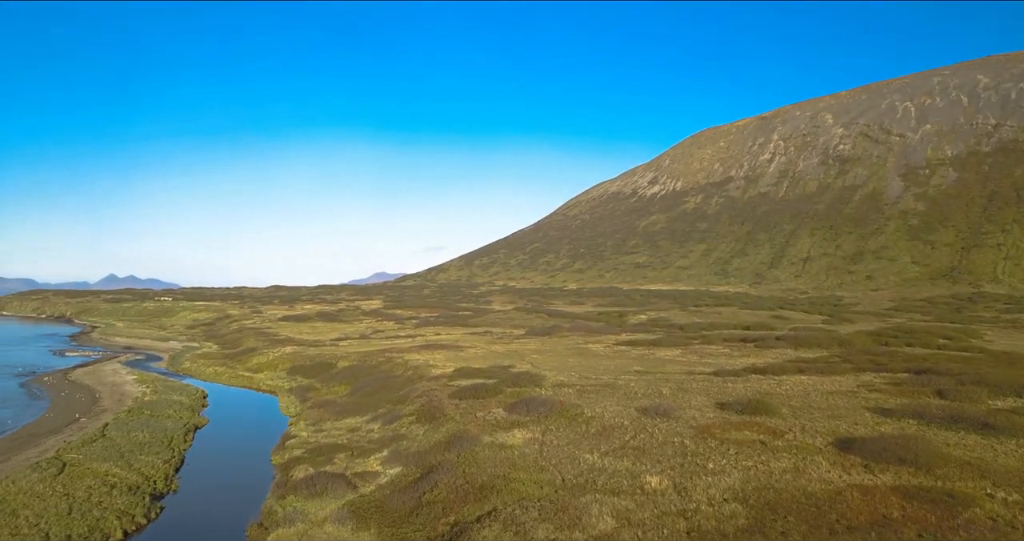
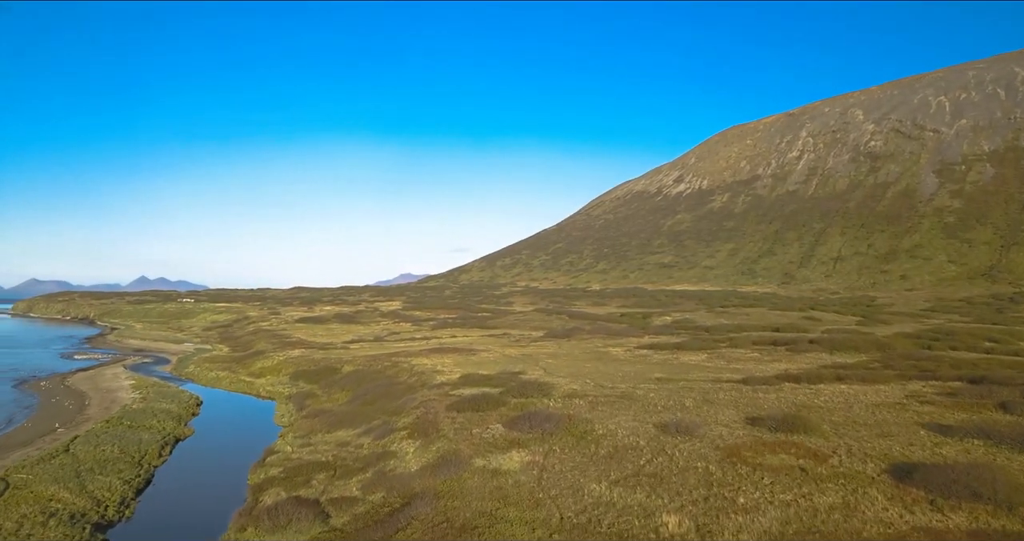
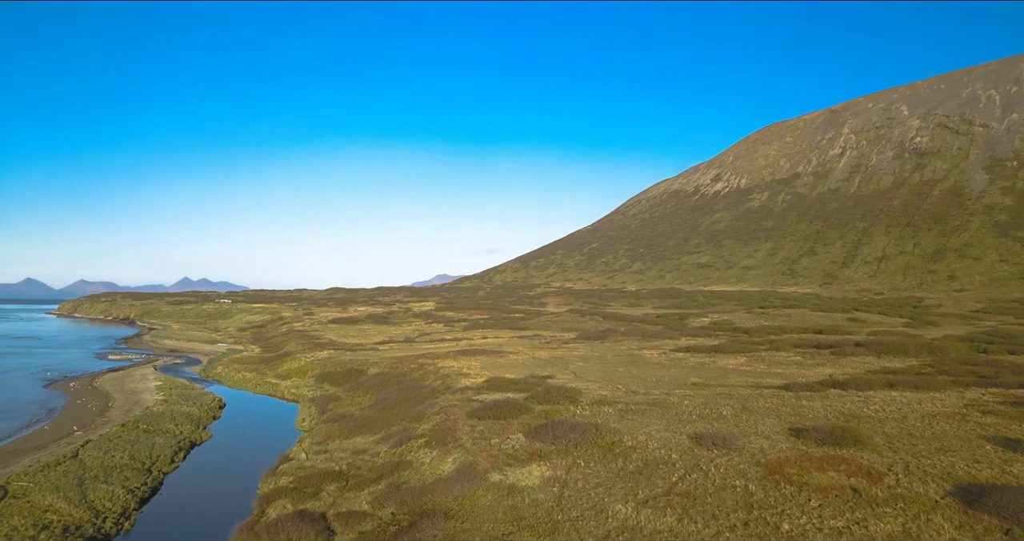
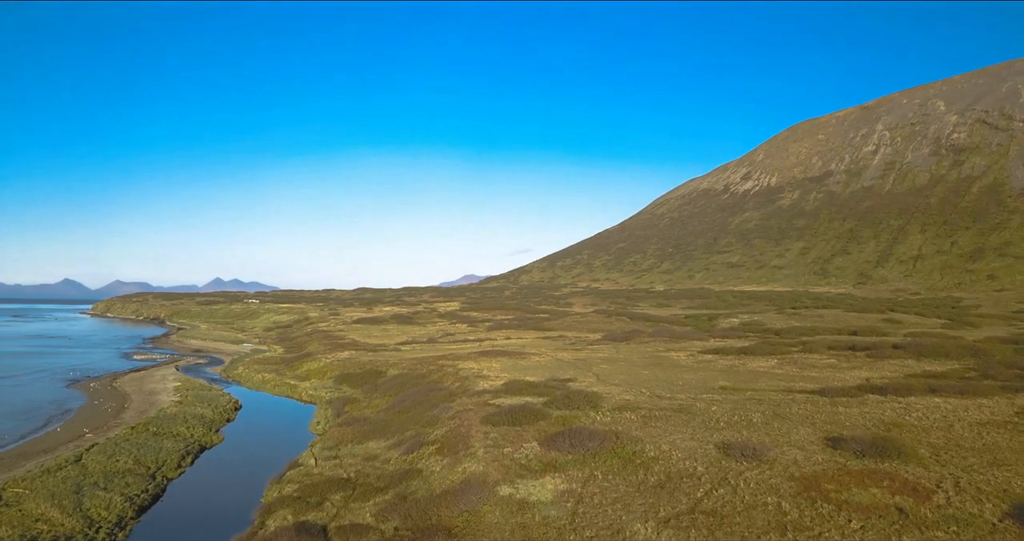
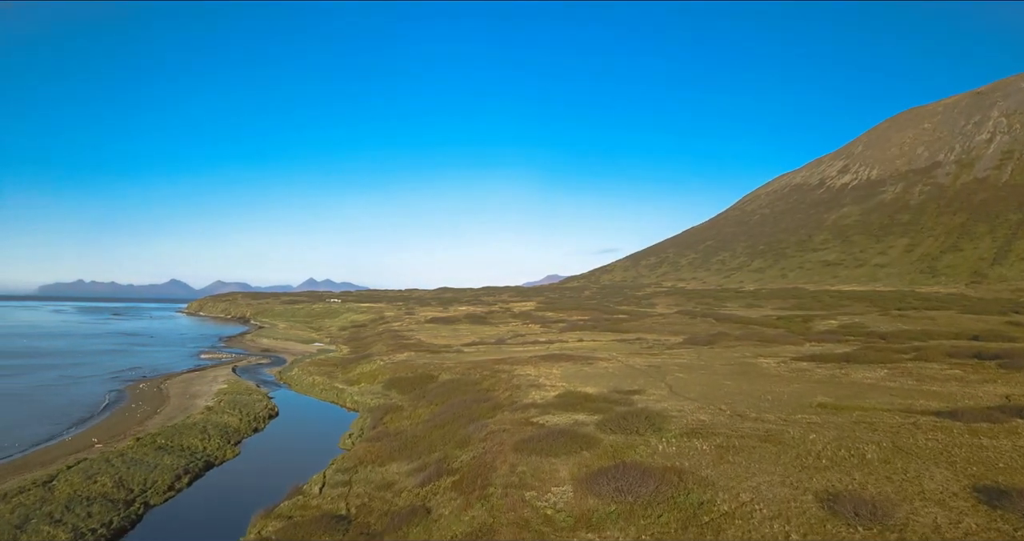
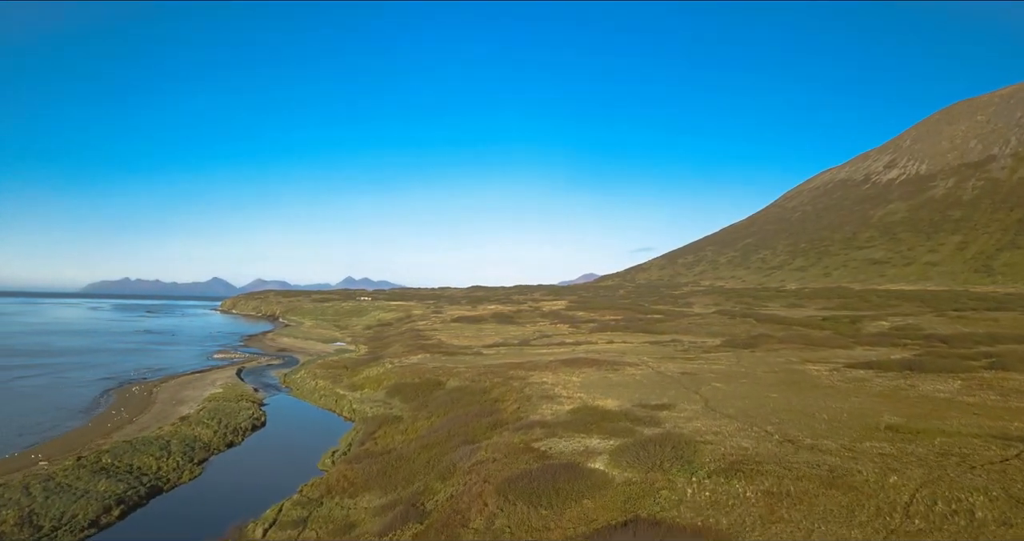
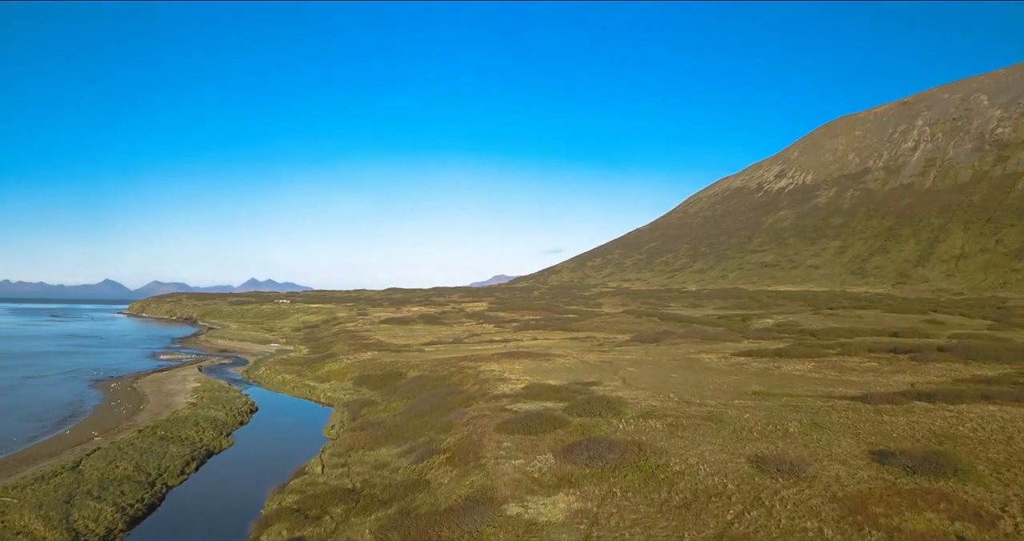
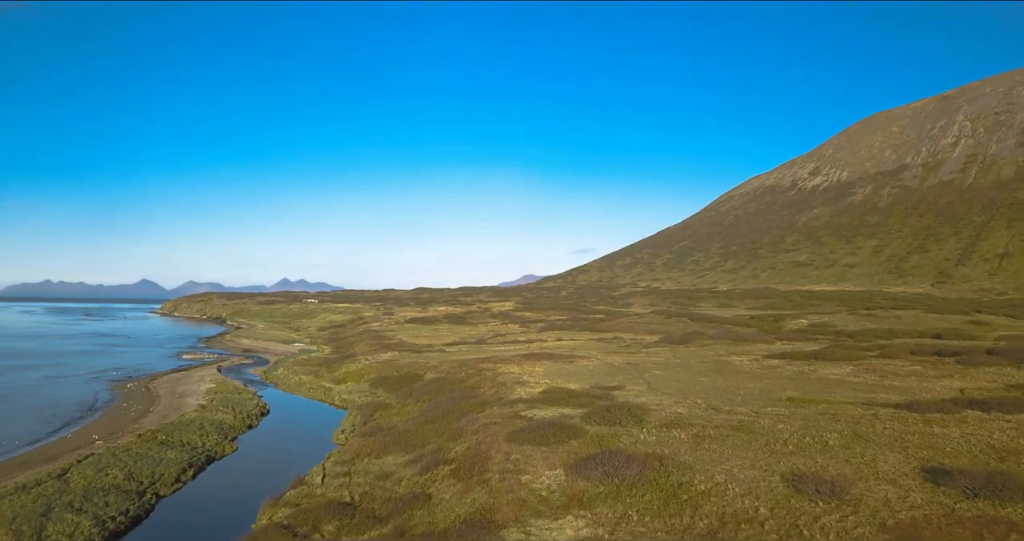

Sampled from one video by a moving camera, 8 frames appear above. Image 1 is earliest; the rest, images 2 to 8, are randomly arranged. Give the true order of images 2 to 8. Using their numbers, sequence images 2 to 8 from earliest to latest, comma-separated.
2, 3, 4, 7, 8, 5, 6
